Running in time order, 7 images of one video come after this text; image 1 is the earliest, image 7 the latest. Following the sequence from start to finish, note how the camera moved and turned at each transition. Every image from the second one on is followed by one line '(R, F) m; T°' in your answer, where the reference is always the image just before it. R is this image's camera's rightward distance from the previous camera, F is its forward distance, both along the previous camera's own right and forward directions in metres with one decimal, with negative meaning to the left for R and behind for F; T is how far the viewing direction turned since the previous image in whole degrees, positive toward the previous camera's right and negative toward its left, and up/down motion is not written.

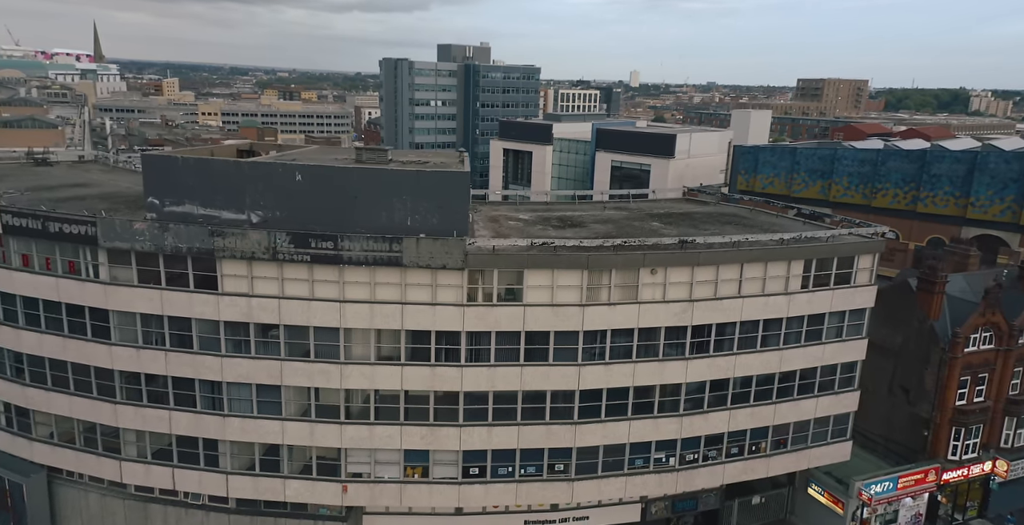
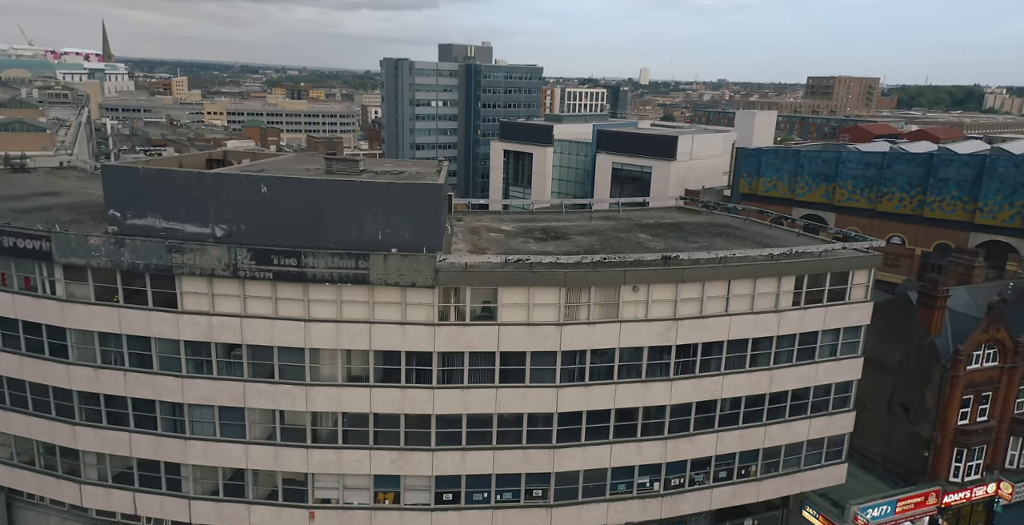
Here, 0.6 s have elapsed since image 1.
(+1.4, +1.4) m; -1°
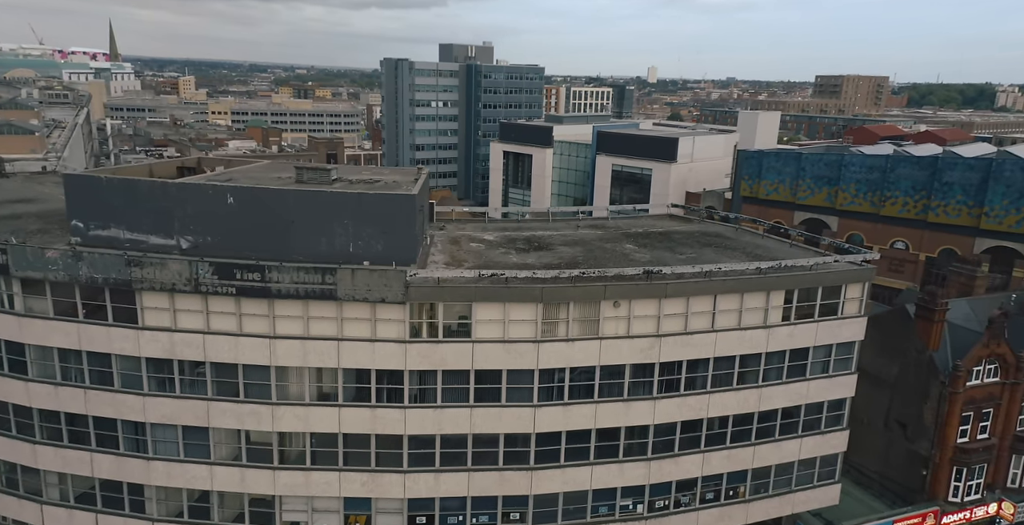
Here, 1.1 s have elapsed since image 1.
(+1.3, +1.1) m; -1°
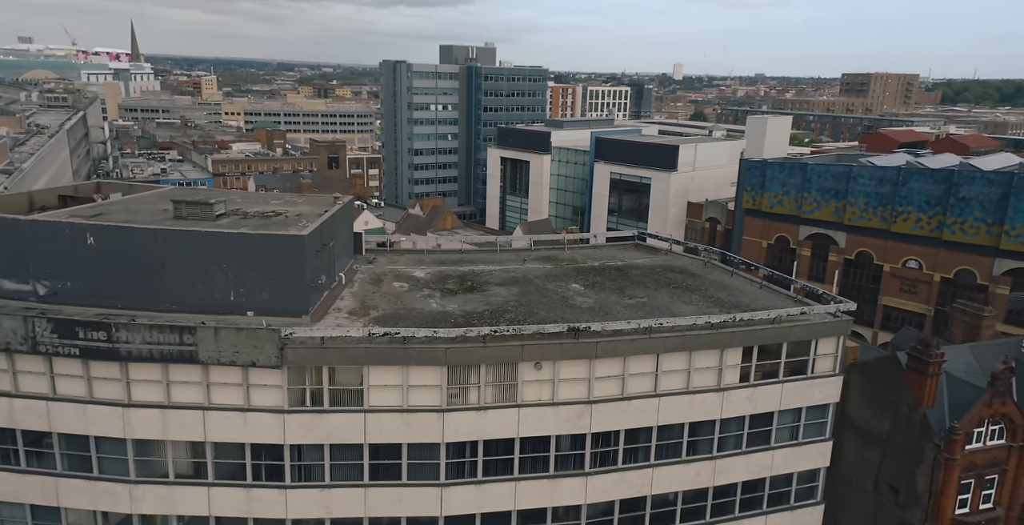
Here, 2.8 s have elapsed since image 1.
(+4.1, +4.1) m; -2°
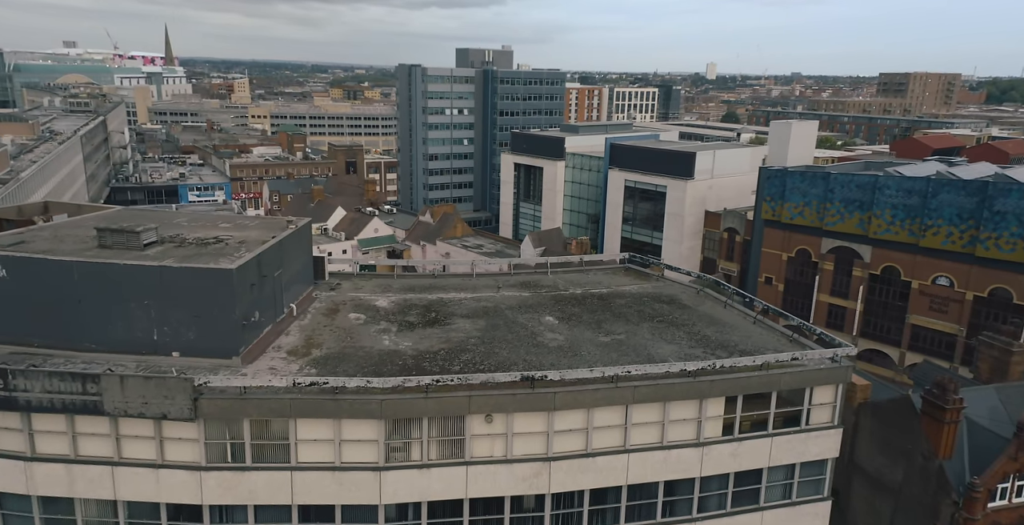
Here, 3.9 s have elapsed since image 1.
(+2.5, +2.7) m; -3°
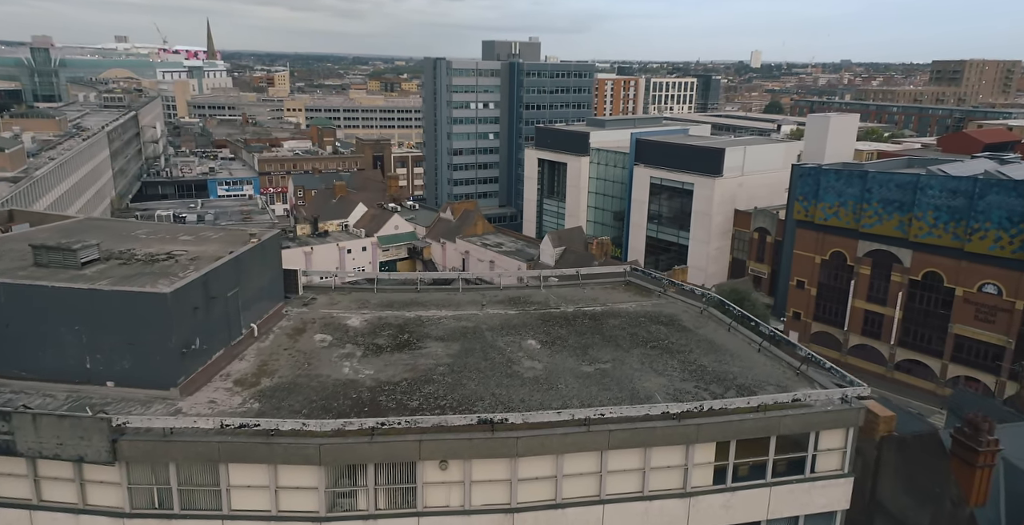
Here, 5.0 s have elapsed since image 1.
(+2.2, +2.5) m; -3°
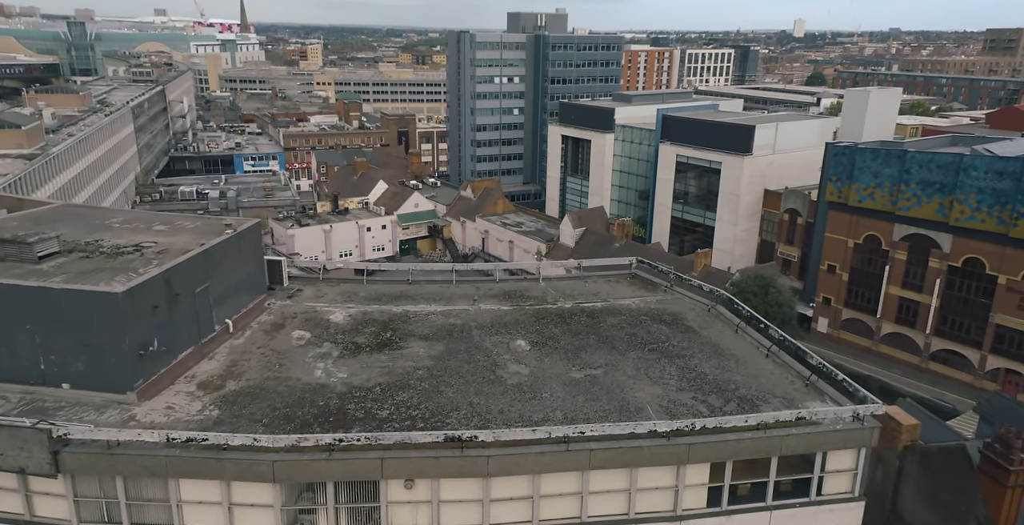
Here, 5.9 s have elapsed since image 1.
(+1.5, +1.8) m; -3°
